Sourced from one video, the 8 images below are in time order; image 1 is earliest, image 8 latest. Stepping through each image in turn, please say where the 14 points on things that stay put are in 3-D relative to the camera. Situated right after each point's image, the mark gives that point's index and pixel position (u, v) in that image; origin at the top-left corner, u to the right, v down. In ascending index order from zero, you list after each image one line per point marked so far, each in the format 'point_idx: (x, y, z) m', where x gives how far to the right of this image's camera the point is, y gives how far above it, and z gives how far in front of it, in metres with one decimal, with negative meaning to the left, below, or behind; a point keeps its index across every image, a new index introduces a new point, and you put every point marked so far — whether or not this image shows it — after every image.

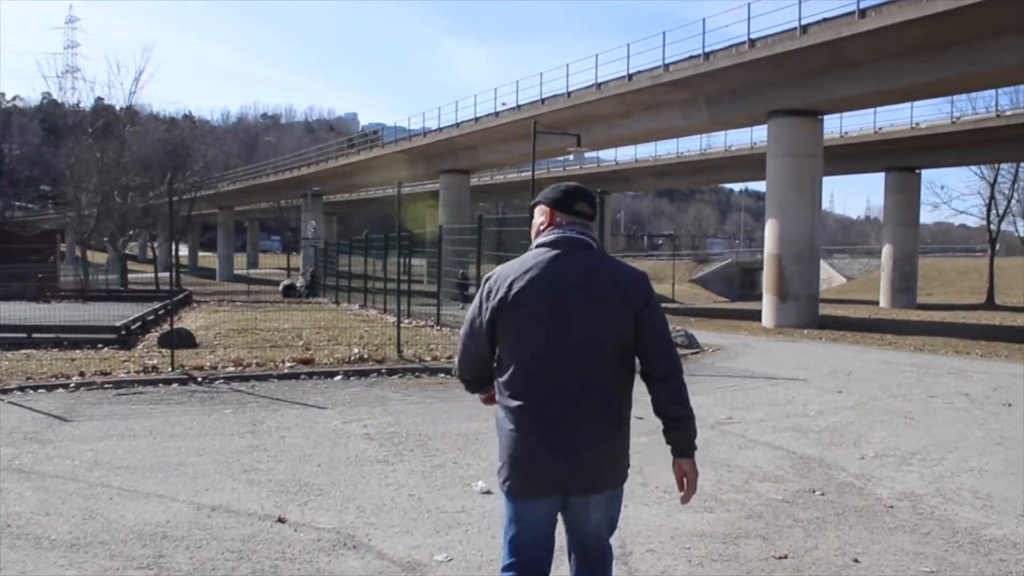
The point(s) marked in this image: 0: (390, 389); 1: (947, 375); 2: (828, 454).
0: (-1.2, -1.0, +11.0) m
1: (+4.2, -0.9, +11.0) m
2: (+2.1, -1.1, +7.7) m
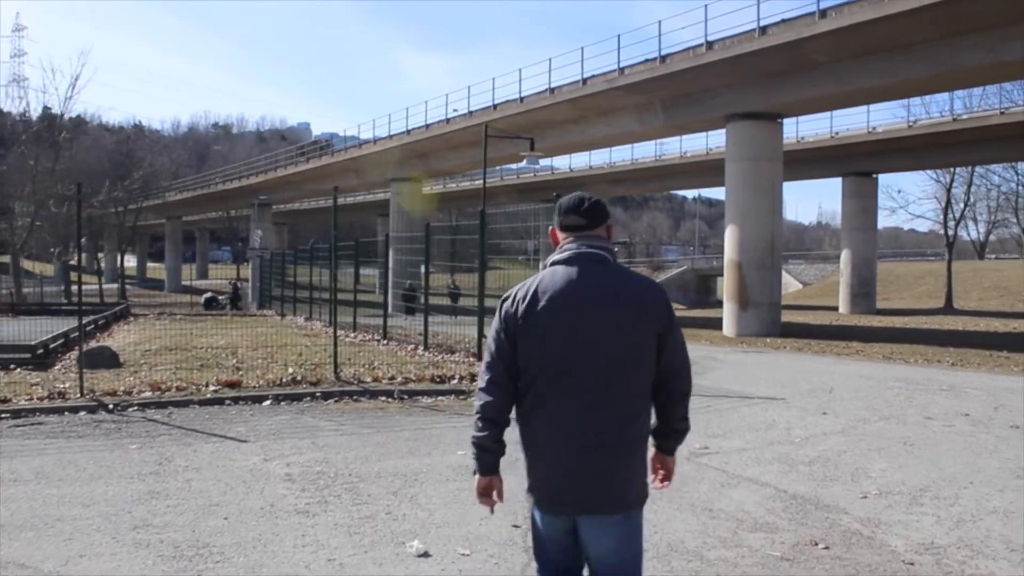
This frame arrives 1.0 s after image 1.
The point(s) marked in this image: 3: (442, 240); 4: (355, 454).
0: (-1.6, -1.1, +9.8) m
1: (+3.8, -0.9, +10.0) m
2: (+1.8, -1.2, +6.6) m
3: (-1.0, +0.7, +16.7) m
4: (-1.1, -1.1, +7.8) m
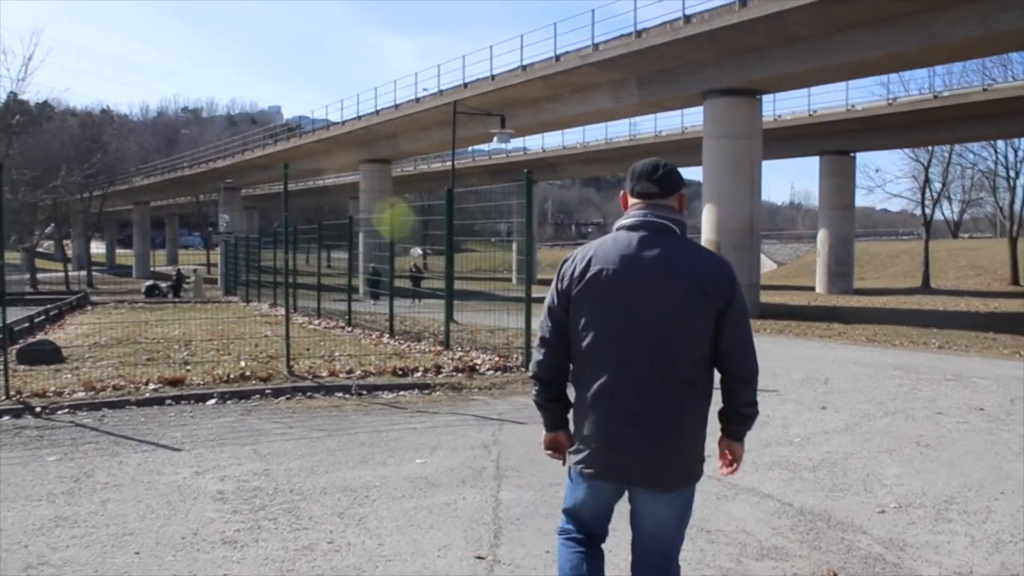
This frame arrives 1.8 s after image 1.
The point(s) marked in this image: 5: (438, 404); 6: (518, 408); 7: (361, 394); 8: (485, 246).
0: (-1.9, -1.0, +8.9) m
1: (+3.5, -0.8, +9.2) m
2: (+1.6, -1.1, +5.7) m
3: (-1.4, +0.9, +15.7) m
4: (-1.3, -1.1, +6.9) m
5: (-0.6, -1.0, +9.5) m
6: (+0.1, -1.0, +9.1) m
7: (-1.3, -0.9, +10.0) m
8: (-0.3, +0.5, +13.3) m
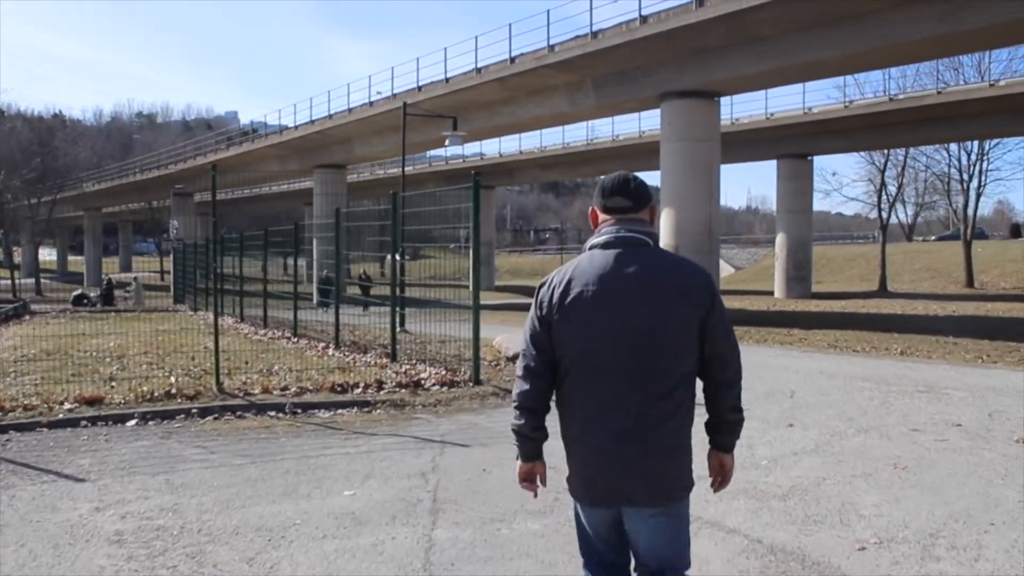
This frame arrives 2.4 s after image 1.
0: (-2.3, -1.1, +8.1) m
1: (+3.1, -0.8, +8.7) m
2: (+1.3, -1.2, +5.1) m
3: (-2.1, +0.8, +15.0) m
4: (-1.6, -1.1, +6.2) m
5: (-1.0, -1.1, +8.8) m
6: (-0.4, -1.1, +8.5) m
7: (-1.8, -1.0, +9.3) m
8: (-0.9, +0.4, +12.6) m
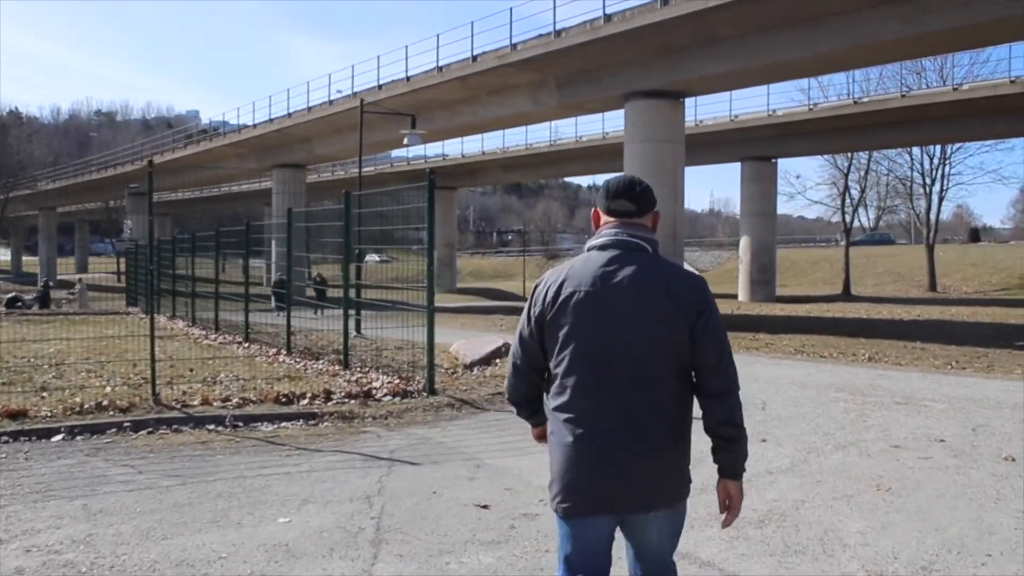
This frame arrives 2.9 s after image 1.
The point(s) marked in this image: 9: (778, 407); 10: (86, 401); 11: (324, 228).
0: (-2.6, -1.1, +7.5) m
1: (+2.8, -0.9, +8.2) m
2: (+1.1, -1.2, +4.6) m
3: (-2.6, +0.8, +14.4) m
4: (-1.9, -1.2, +5.6) m
5: (-1.4, -1.1, +8.2) m
6: (-0.7, -1.1, +7.9) m
7: (-2.1, -1.1, +8.7) m
8: (-1.3, +0.4, +12.1) m
9: (+2.0, -0.9, +8.5) m
10: (-3.6, -1.0, +9.7) m
11: (-2.3, +0.7, +13.9) m
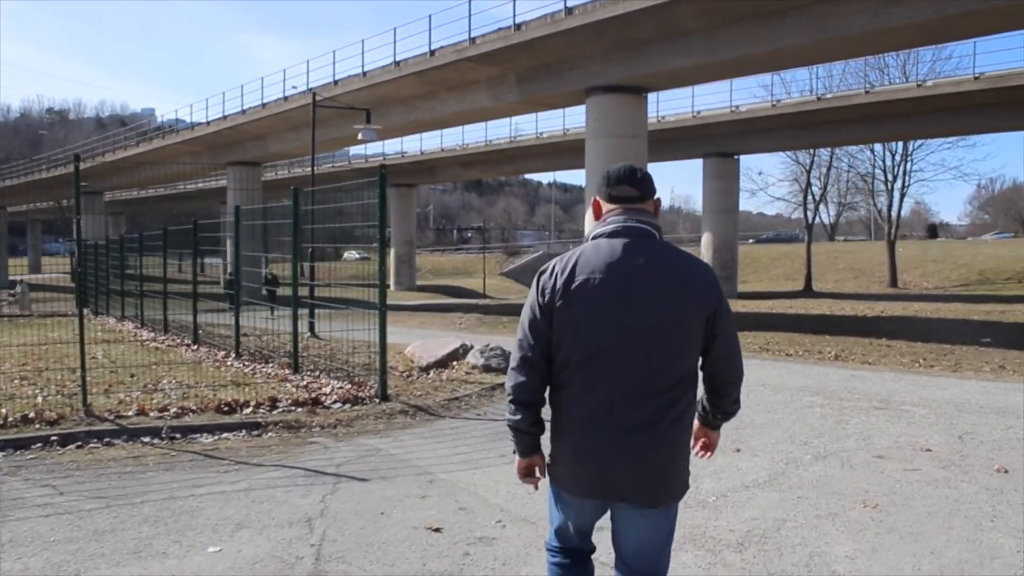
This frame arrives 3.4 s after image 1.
0: (-2.8, -1.1, +6.9) m
1: (+2.5, -0.9, +7.8) m
2: (+1.0, -1.2, +4.1) m
3: (-3.1, +0.8, +13.8) m
4: (-2.1, -1.2, +5.0) m
5: (-1.7, -1.1, +7.6) m
6: (-1.0, -1.1, +7.4) m
7: (-2.4, -1.1, +8.1) m
8: (-1.8, +0.4, +11.5) m
9: (+1.7, -0.9, +8.1) m
10: (-4.0, -1.0, +9.1) m
11: (-2.8, +0.7, +13.3) m
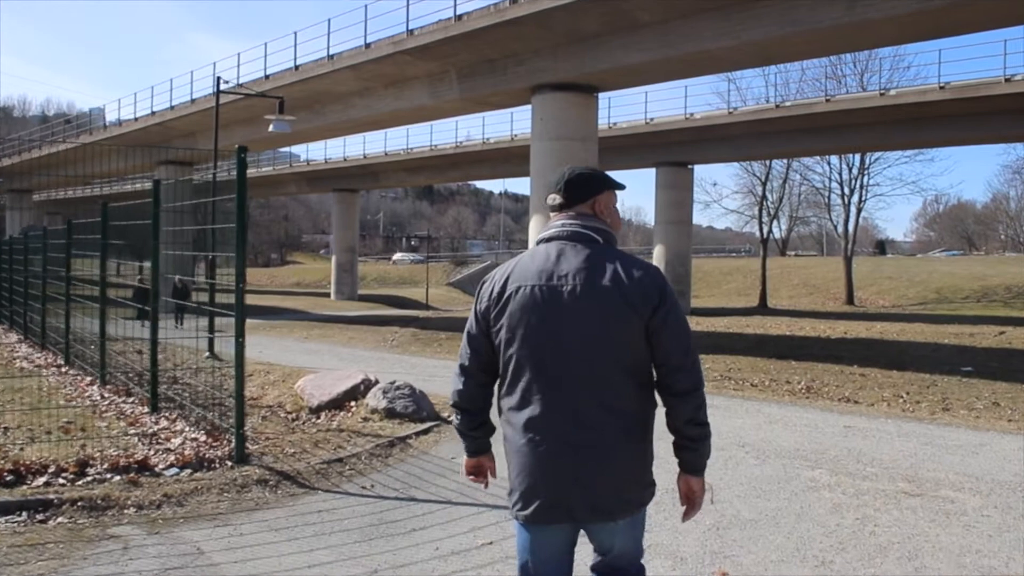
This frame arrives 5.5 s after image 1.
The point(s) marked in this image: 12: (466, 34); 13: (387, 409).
0: (-3.4, -1.3, +4.4) m
1: (+1.9, -1.1, +5.6) m
2: (+0.6, -1.3, +1.8) m
3: (-3.9, +0.6, +11.3) m
4: (-2.5, -1.3, +2.5) m
5: (-2.2, -1.2, +5.2) m
6: (-1.5, -1.2, +5.0) m
7: (-3.0, -1.2, +5.6) m
8: (-2.4, +0.2, +9.1) m
9: (+1.1, -1.1, +5.8) m
10: (-4.6, -1.1, +6.6) m
11: (-3.6, +0.6, +10.9) m
12: (-0.8, +4.6, +20.0) m
13: (-1.0, -0.9, +8.8) m
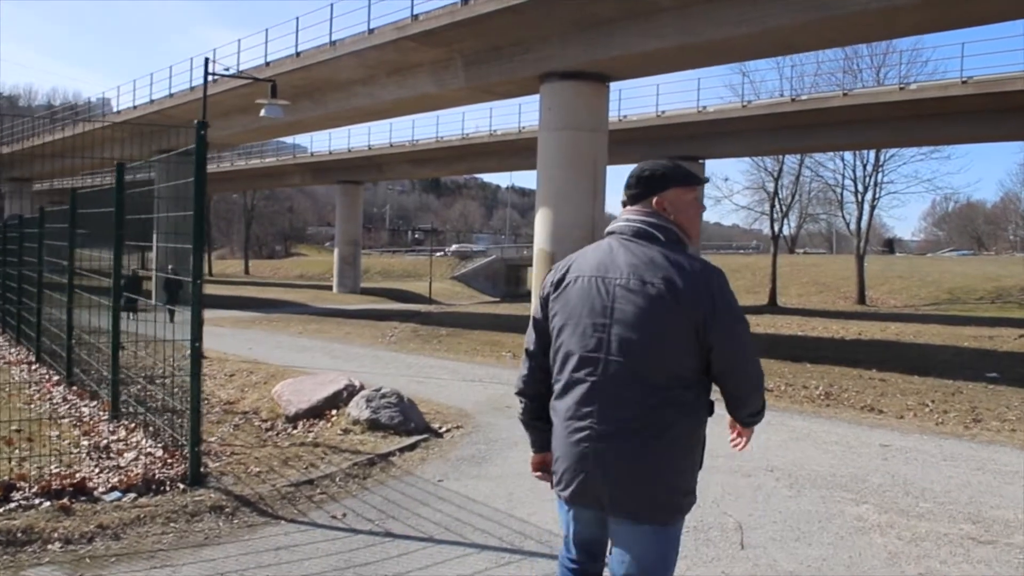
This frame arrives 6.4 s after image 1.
0: (-3.4, -1.2, +3.5) m
1: (+1.9, -1.1, +4.6) m
2: (+0.5, -1.4, +0.9) m
3: (-3.8, +0.7, +10.4) m
4: (-2.5, -1.3, +1.6) m
5: (-2.2, -1.2, +4.3) m
6: (-1.5, -1.2, +4.1) m
7: (-3.0, -1.2, +4.7) m
8: (-2.4, +0.3, +8.2) m
9: (+1.1, -1.1, +4.9) m
10: (-4.6, -1.0, +5.7) m
11: (-3.6, +0.6, +10.0) m
12: (-0.7, +4.6, +19.0) m
13: (-1.0, -0.9, +7.8) m
